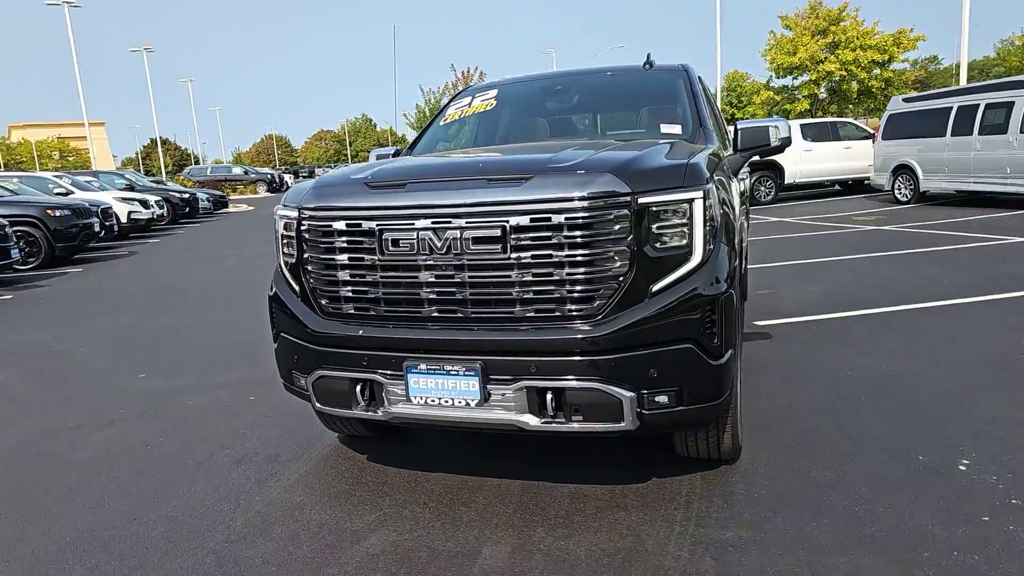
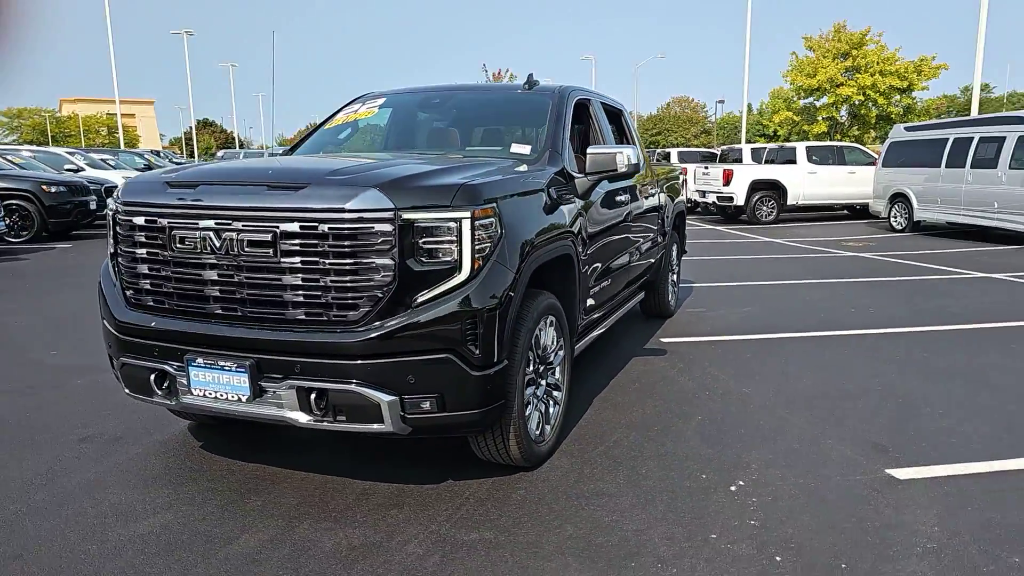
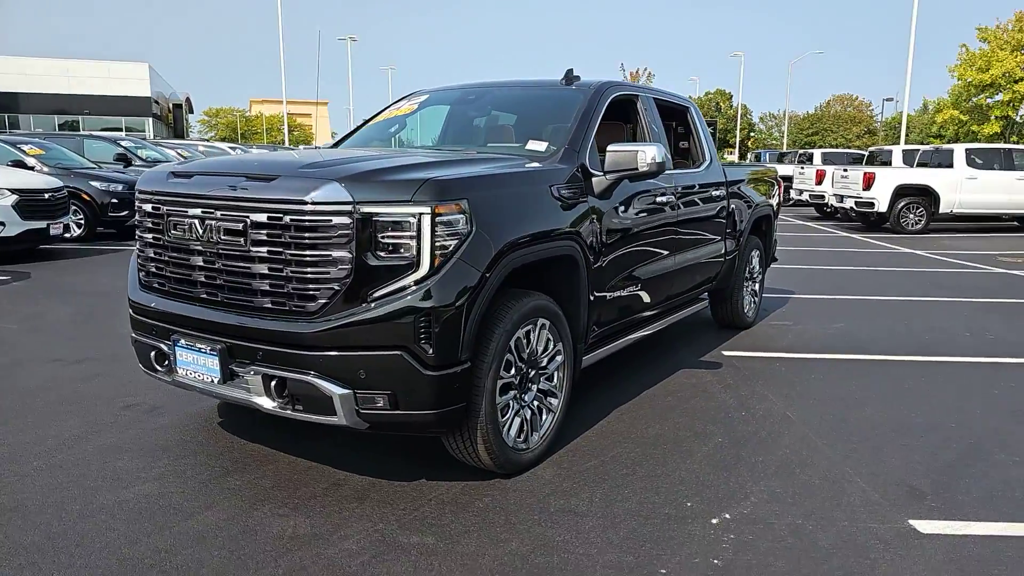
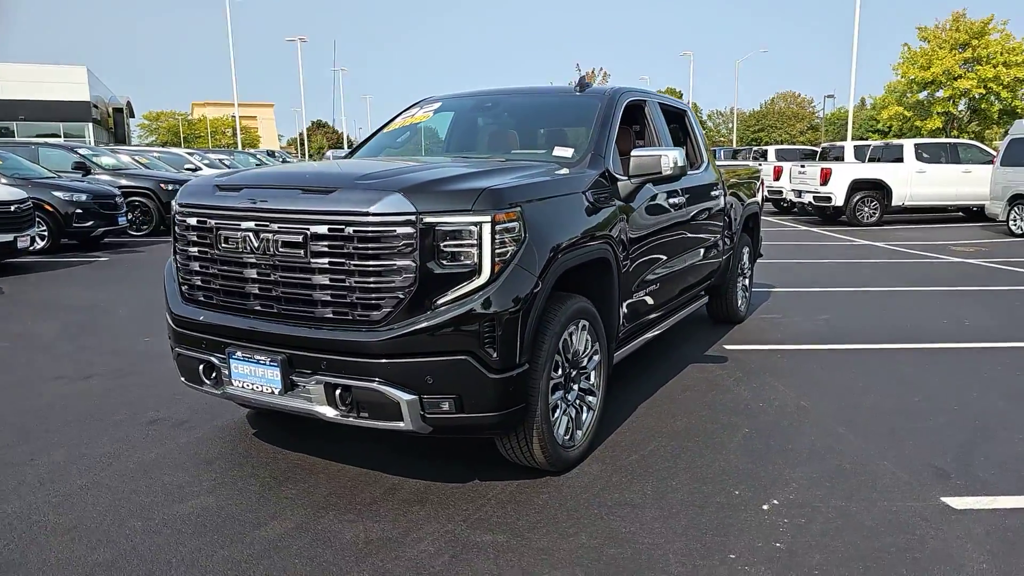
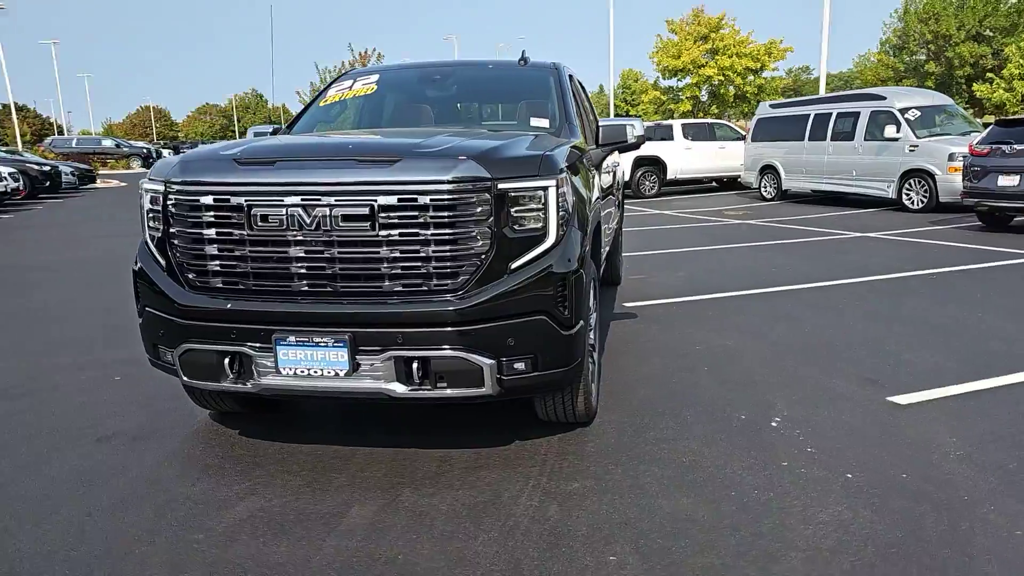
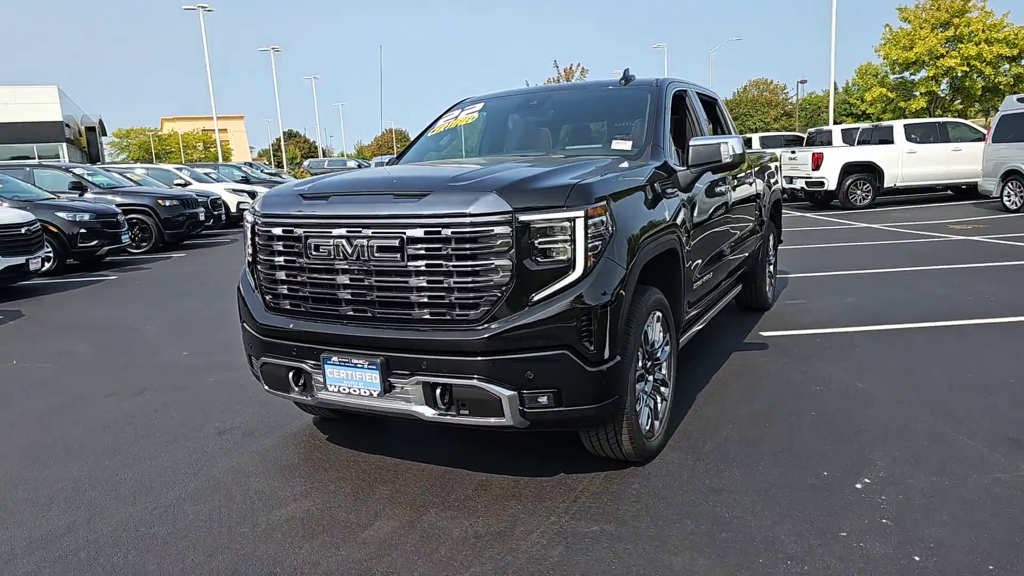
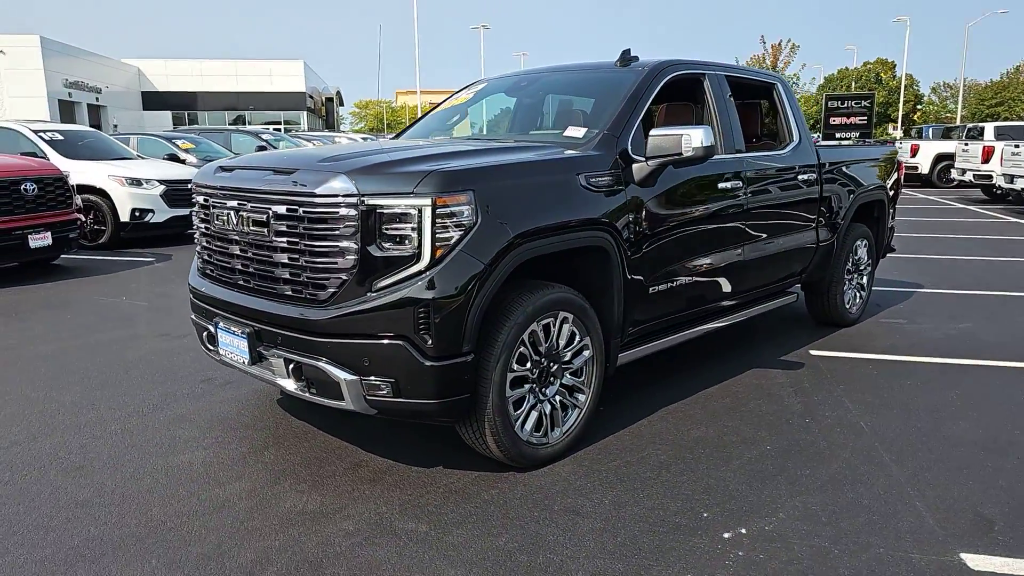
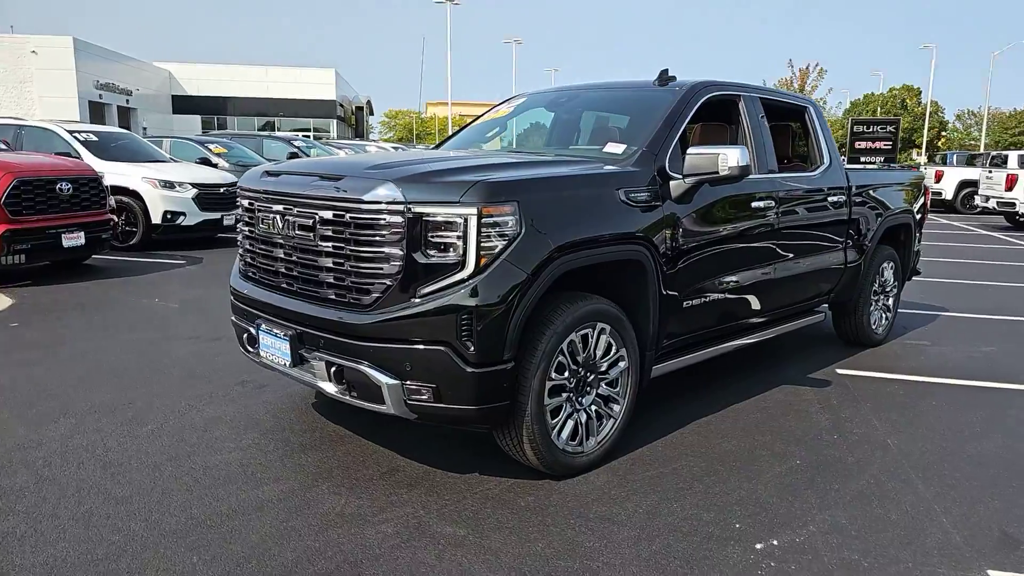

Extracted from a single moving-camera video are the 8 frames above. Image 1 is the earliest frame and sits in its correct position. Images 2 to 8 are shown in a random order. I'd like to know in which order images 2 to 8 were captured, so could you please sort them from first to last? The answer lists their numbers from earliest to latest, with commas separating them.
6, 7, 8, 3, 4, 2, 5
